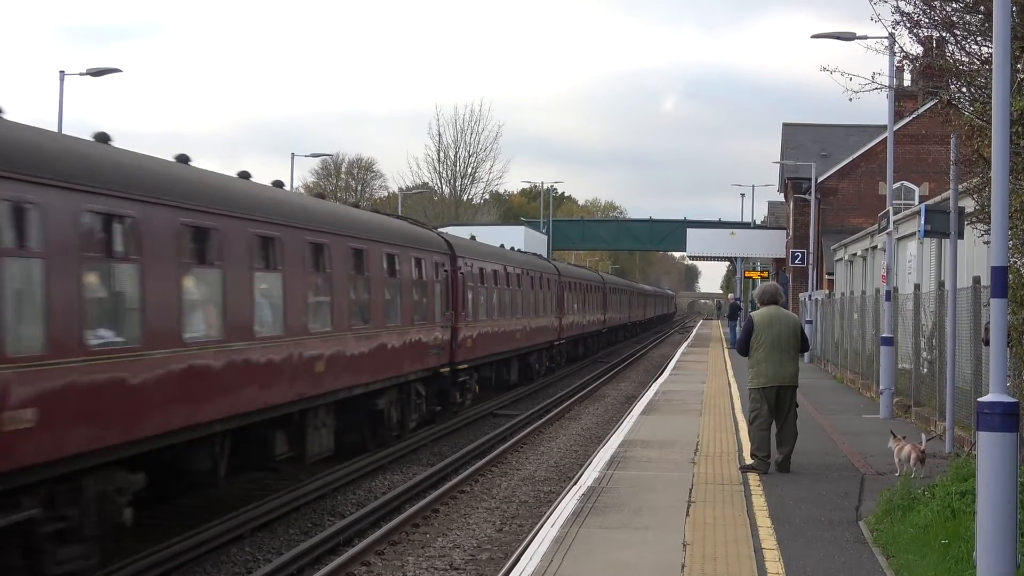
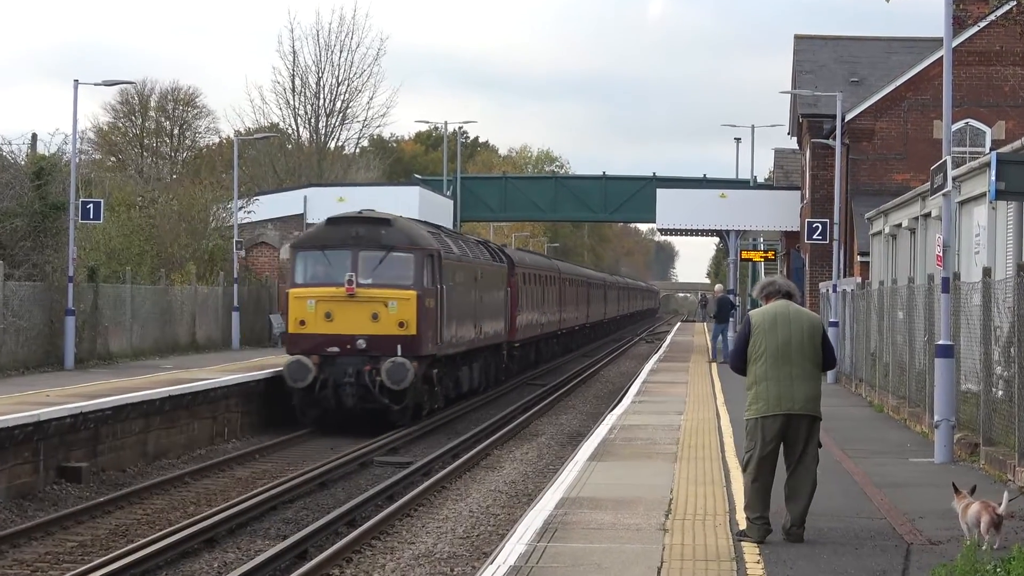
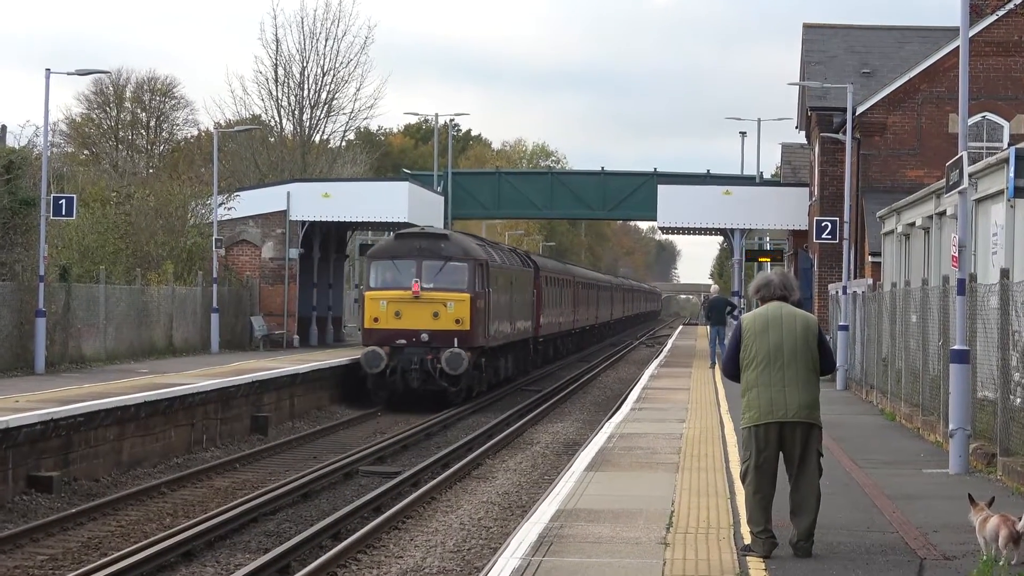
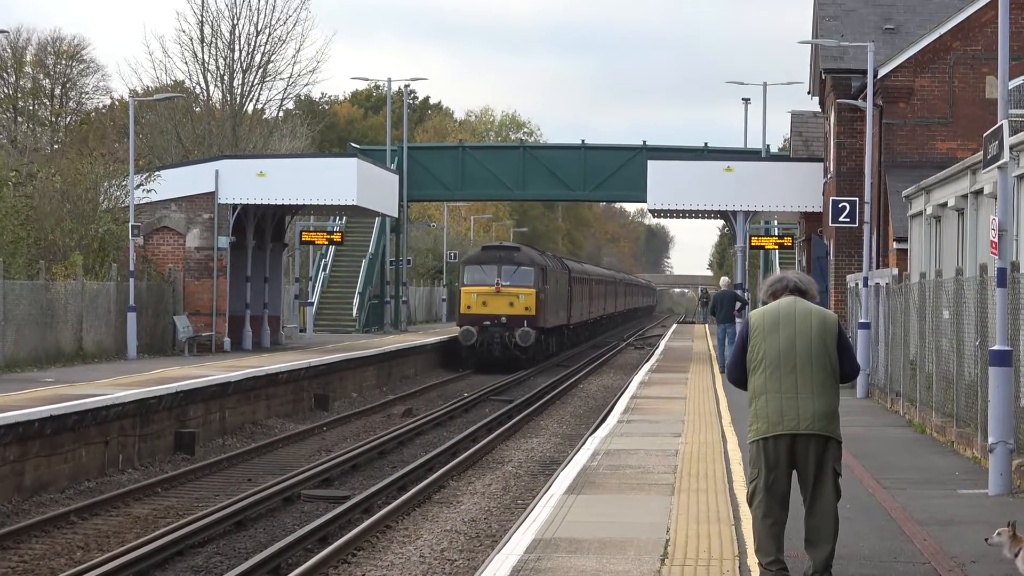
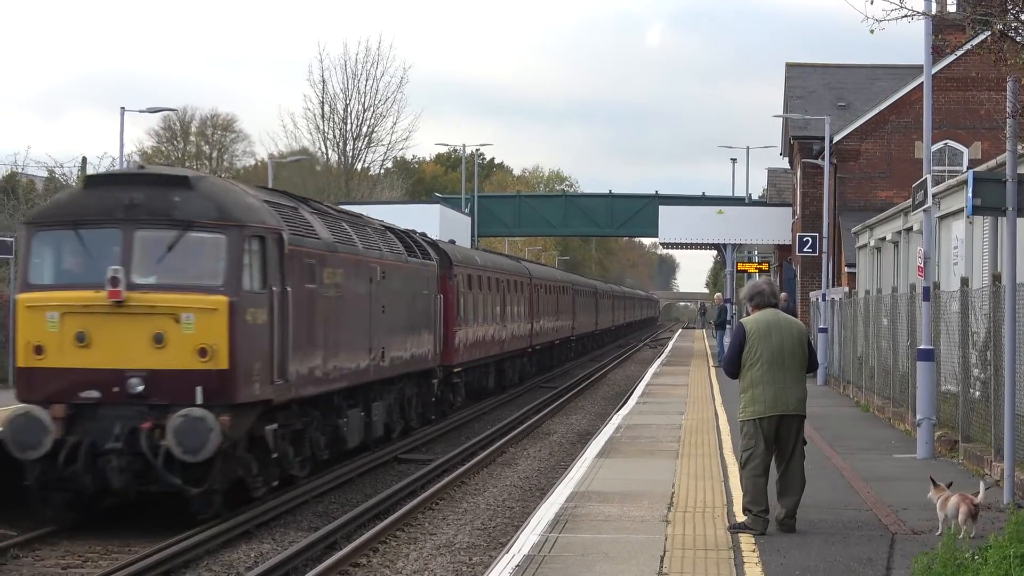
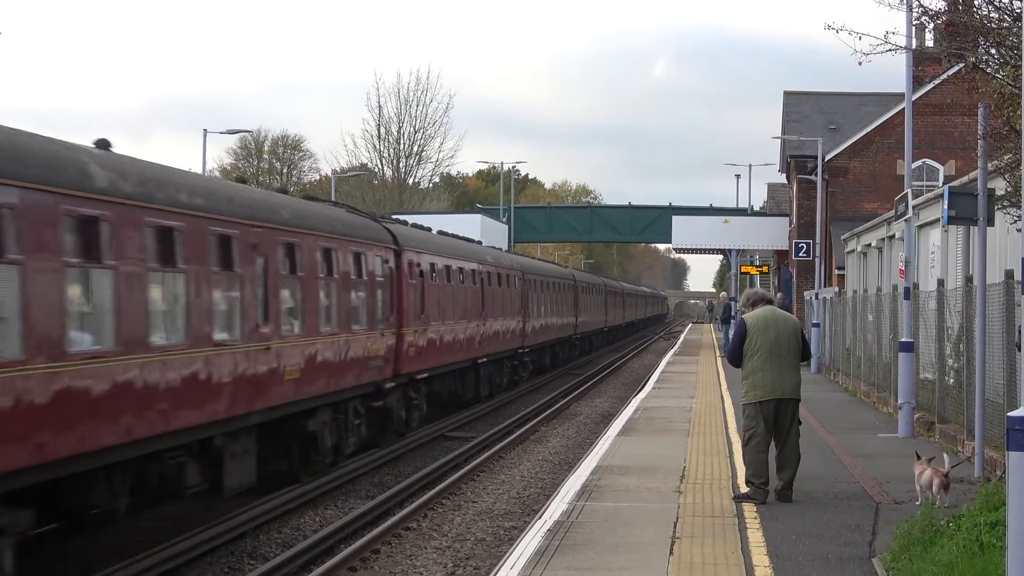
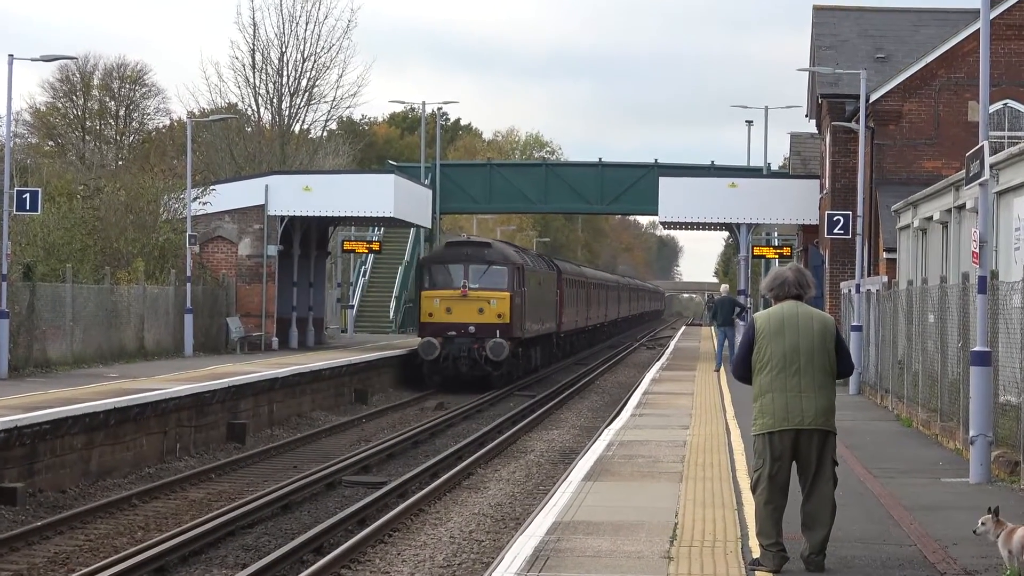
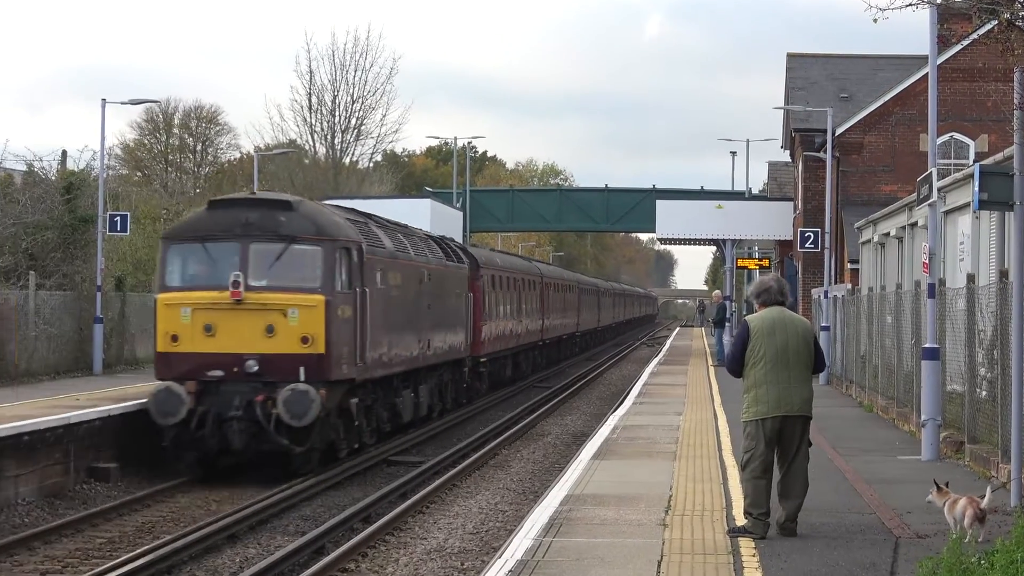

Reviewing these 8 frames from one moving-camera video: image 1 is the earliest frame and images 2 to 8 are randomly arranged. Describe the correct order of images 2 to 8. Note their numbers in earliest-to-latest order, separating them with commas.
6, 5, 8, 2, 3, 7, 4
